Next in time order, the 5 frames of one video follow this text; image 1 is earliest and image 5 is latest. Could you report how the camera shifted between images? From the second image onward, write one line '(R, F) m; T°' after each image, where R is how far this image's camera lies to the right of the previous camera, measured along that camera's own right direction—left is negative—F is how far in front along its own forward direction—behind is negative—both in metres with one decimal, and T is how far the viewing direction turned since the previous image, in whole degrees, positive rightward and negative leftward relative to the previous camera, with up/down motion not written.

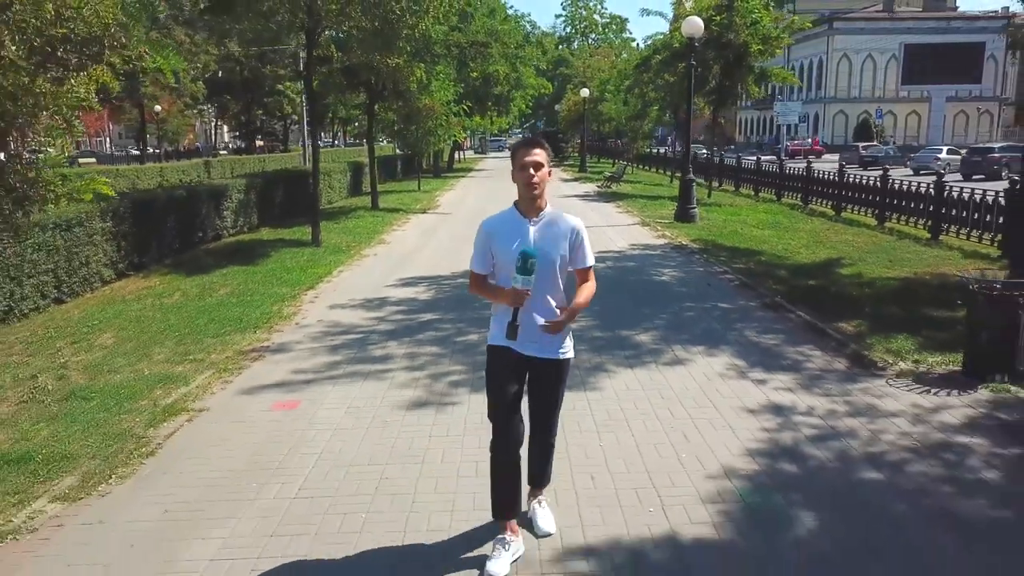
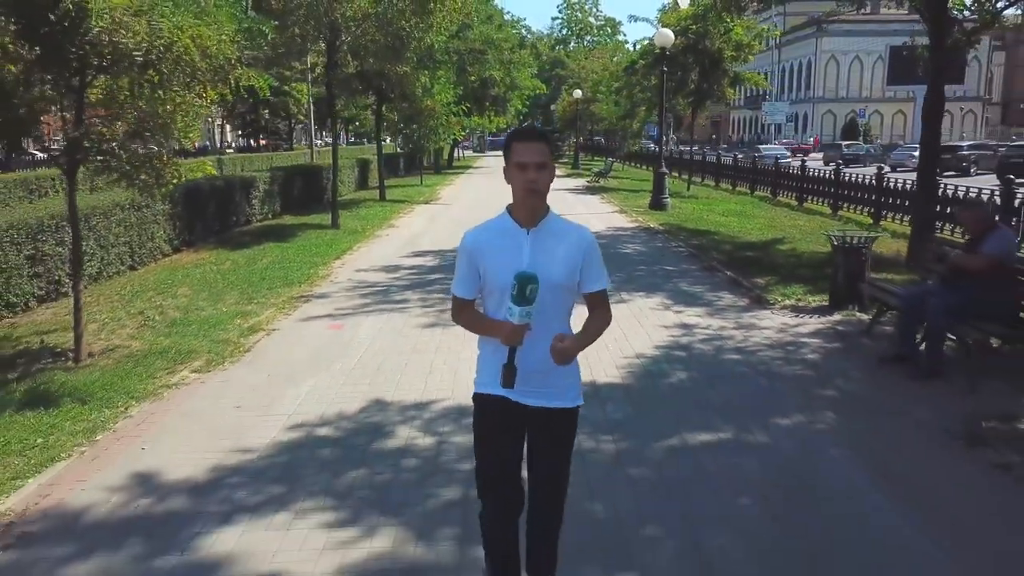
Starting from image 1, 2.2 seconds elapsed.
(+0.1, -2.4) m; 0°
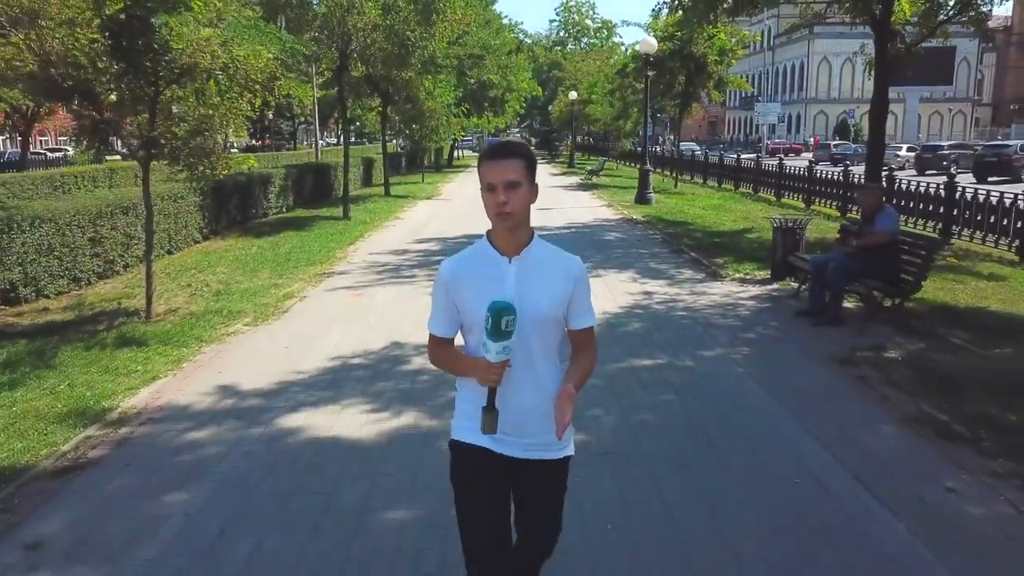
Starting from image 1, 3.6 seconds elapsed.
(+0.1, -1.7) m; 0°
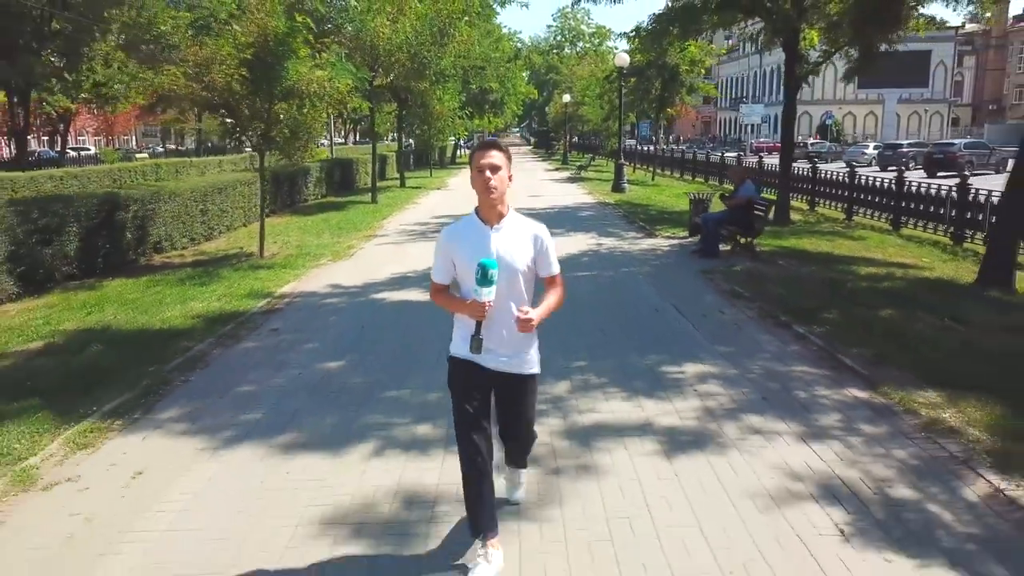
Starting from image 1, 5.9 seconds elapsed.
(+0.1, -4.4) m; 0°
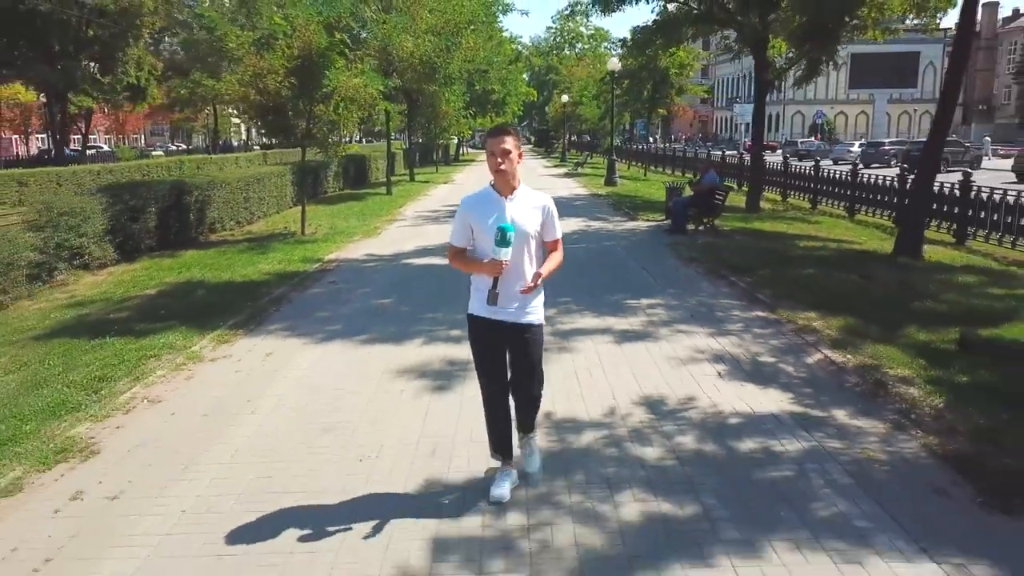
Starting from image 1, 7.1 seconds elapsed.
(0.0, -2.5) m; 0°
